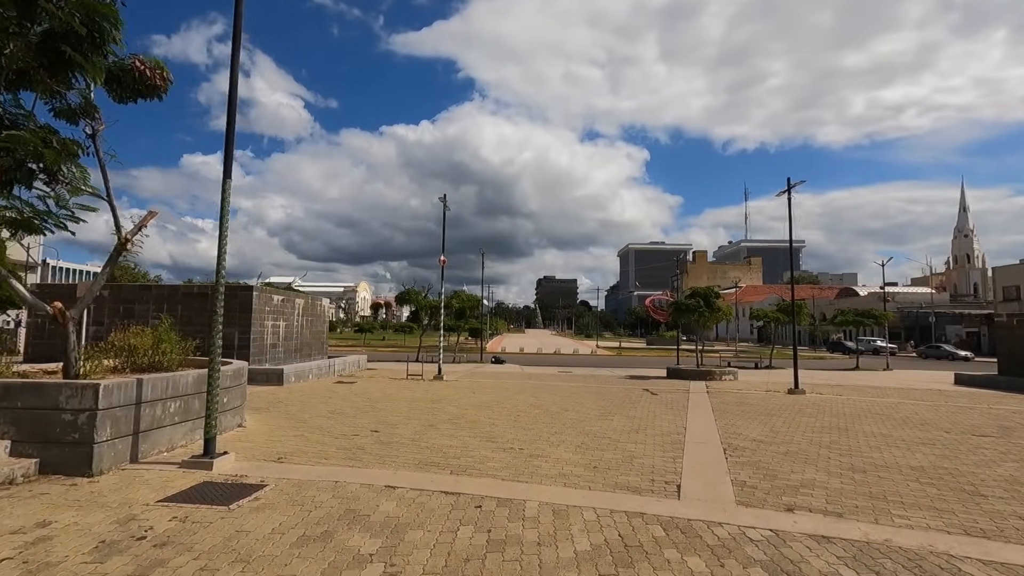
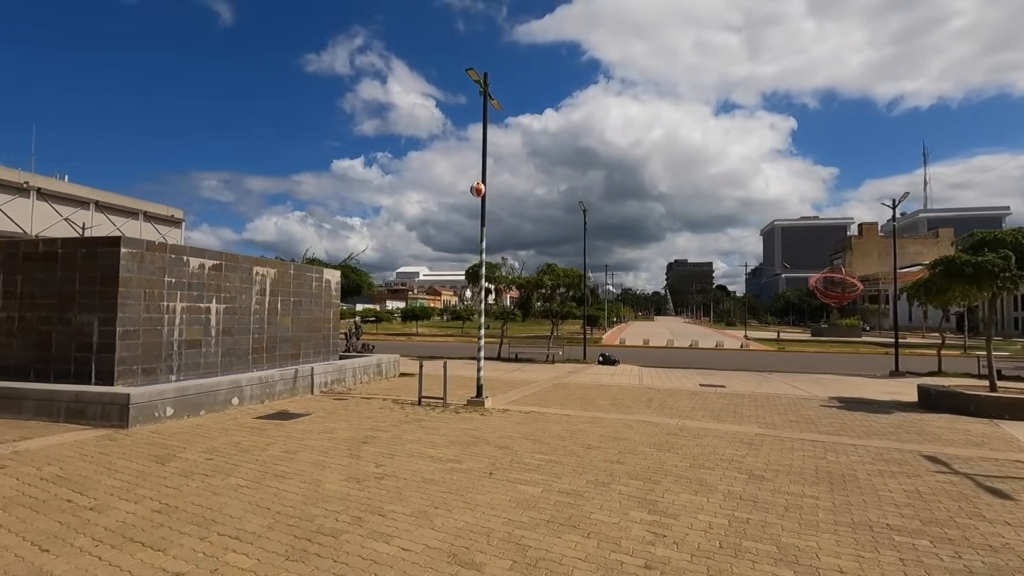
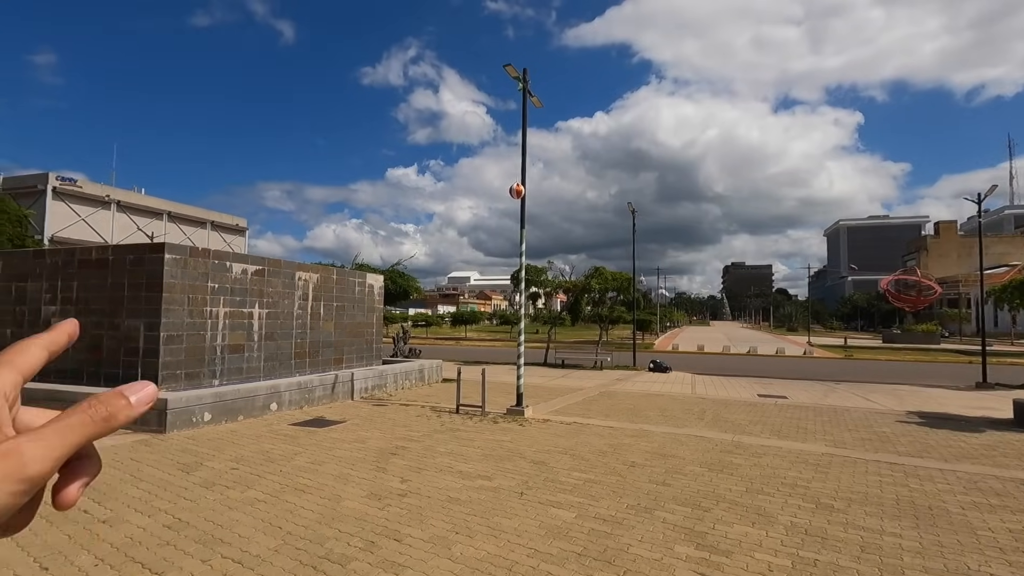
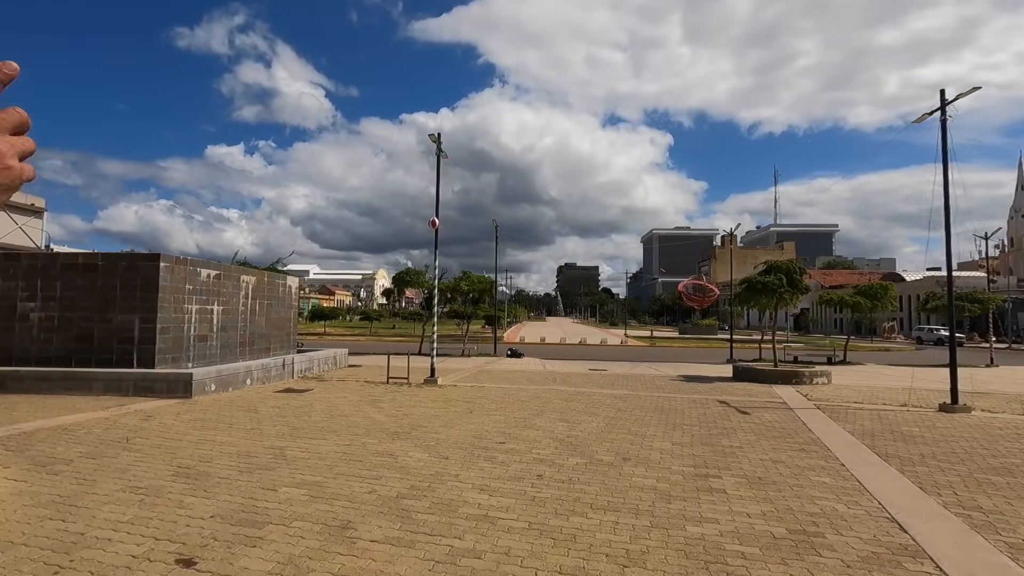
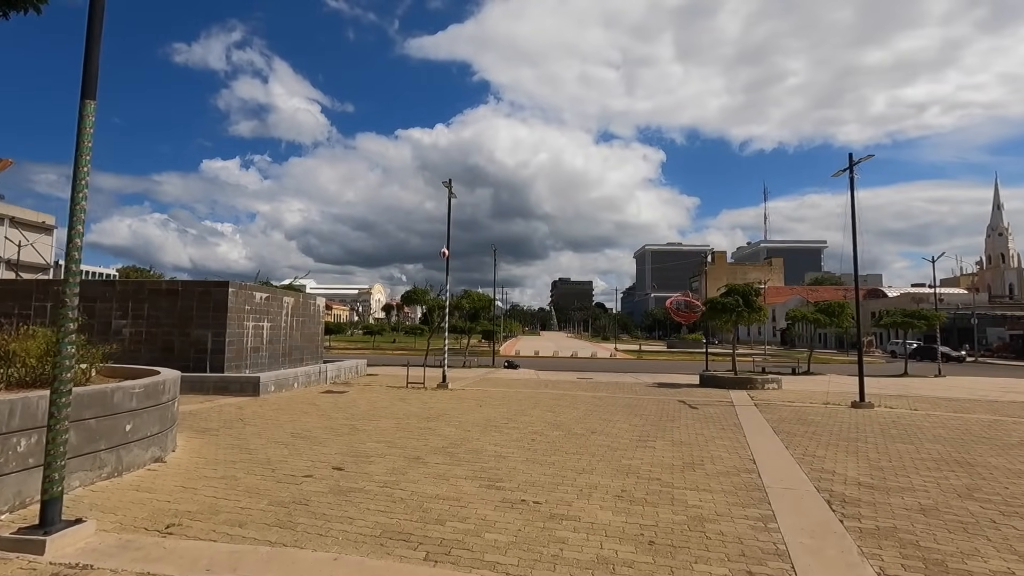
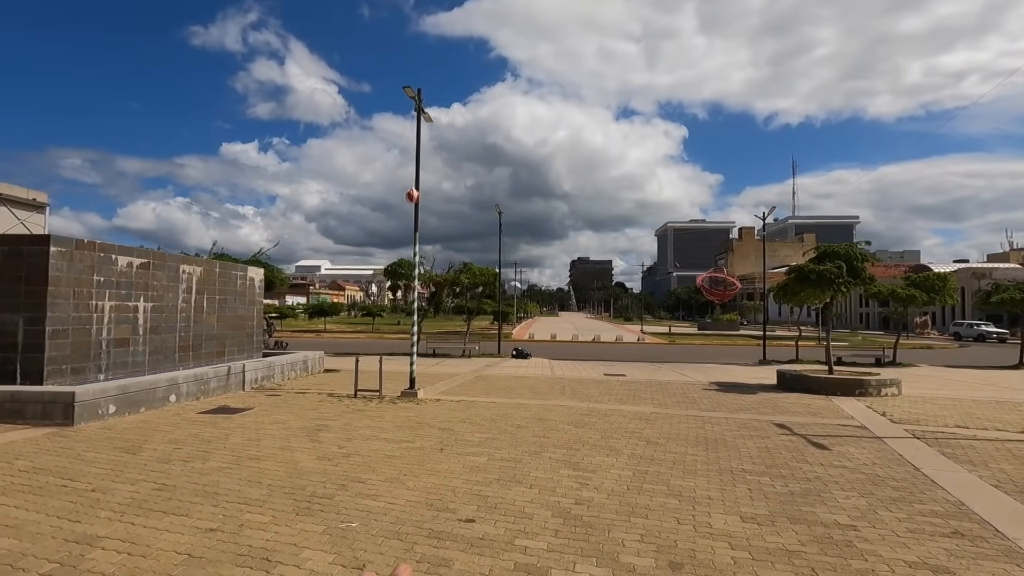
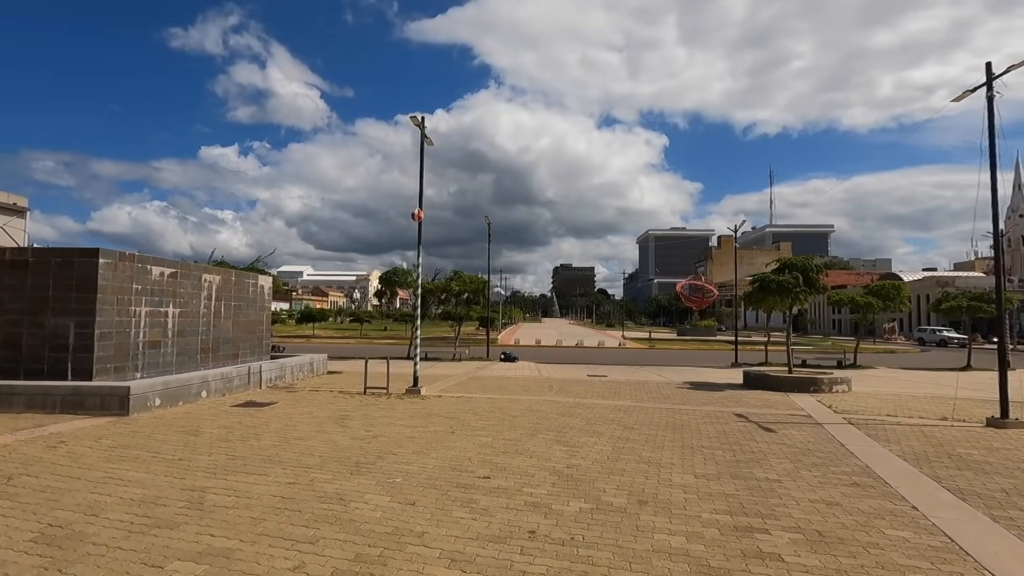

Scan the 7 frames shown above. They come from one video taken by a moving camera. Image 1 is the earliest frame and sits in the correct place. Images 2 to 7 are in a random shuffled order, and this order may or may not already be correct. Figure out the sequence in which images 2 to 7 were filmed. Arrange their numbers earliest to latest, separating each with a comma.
5, 4, 7, 6, 2, 3
